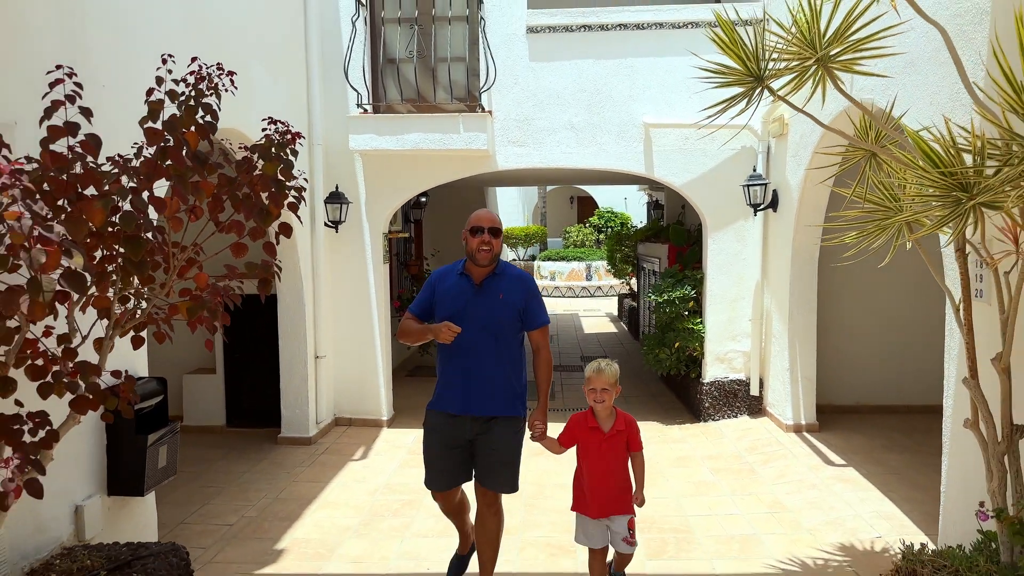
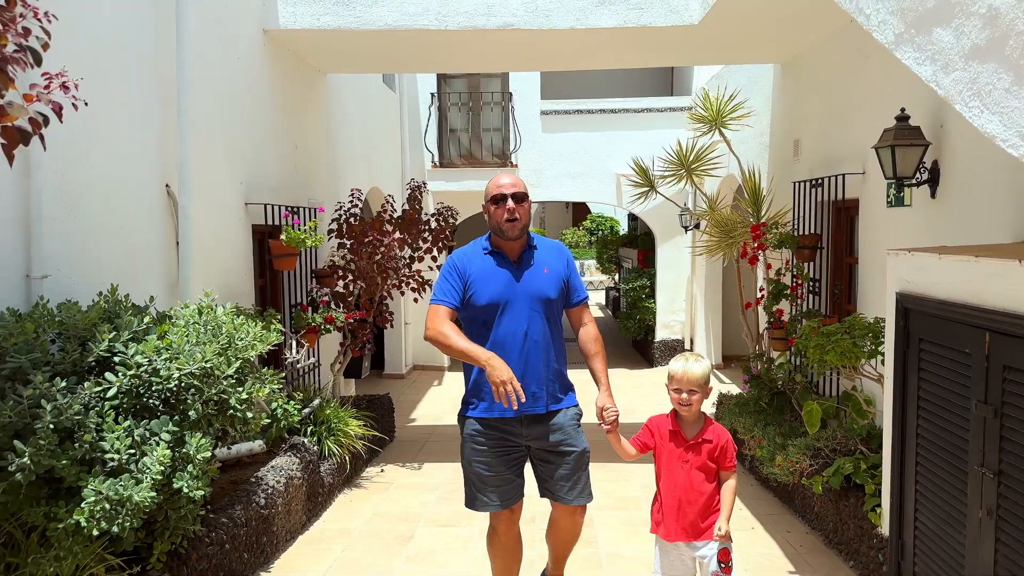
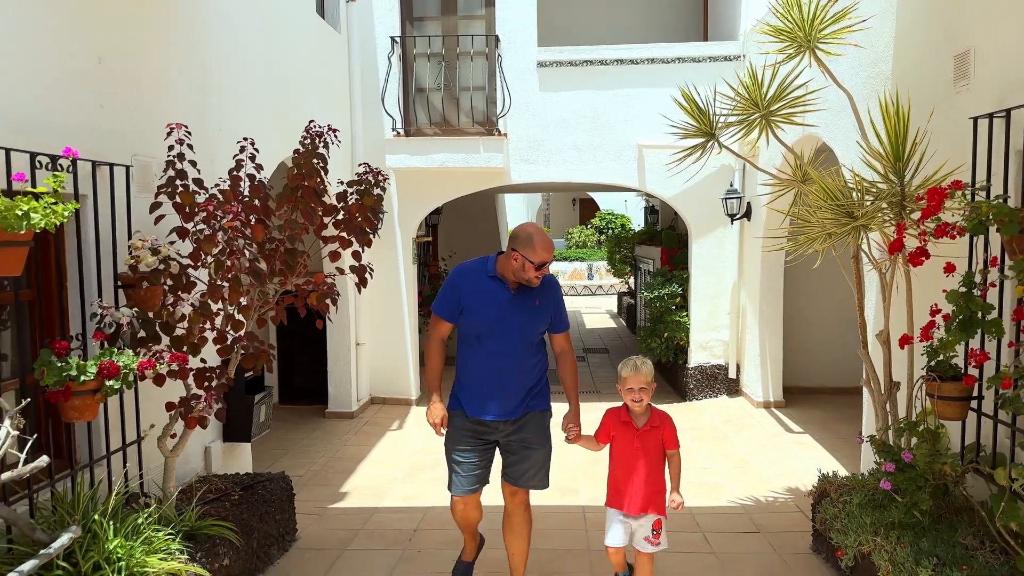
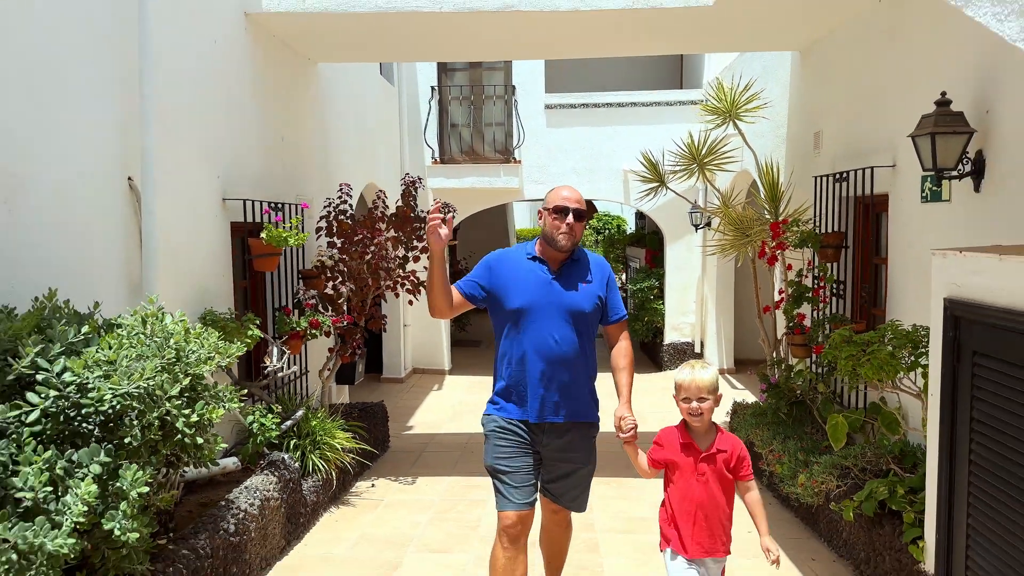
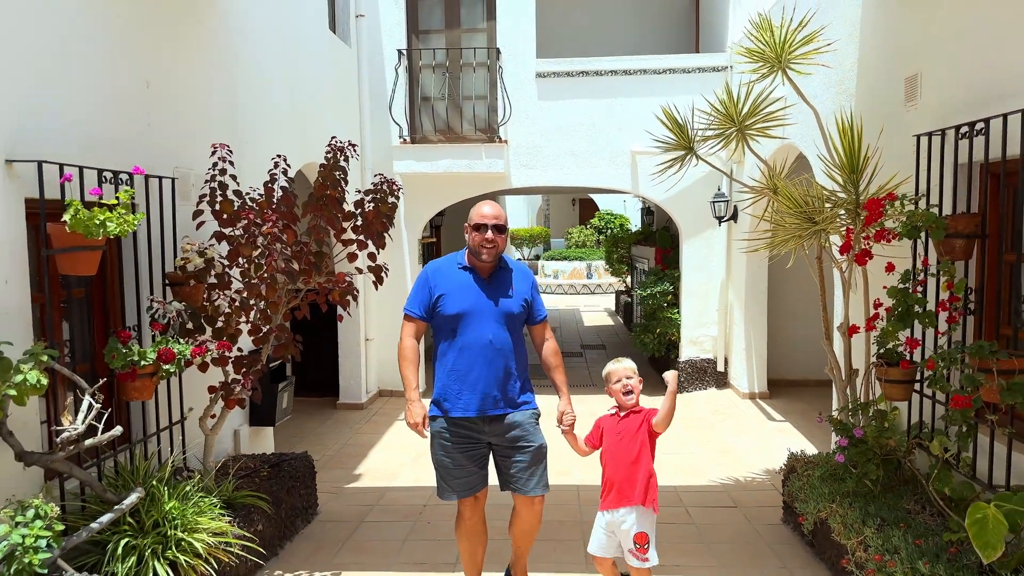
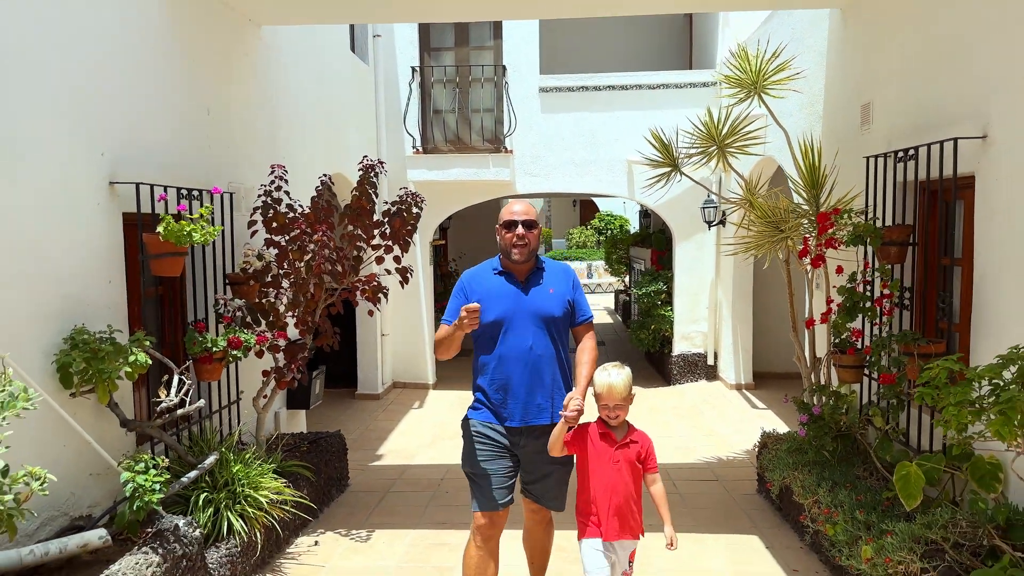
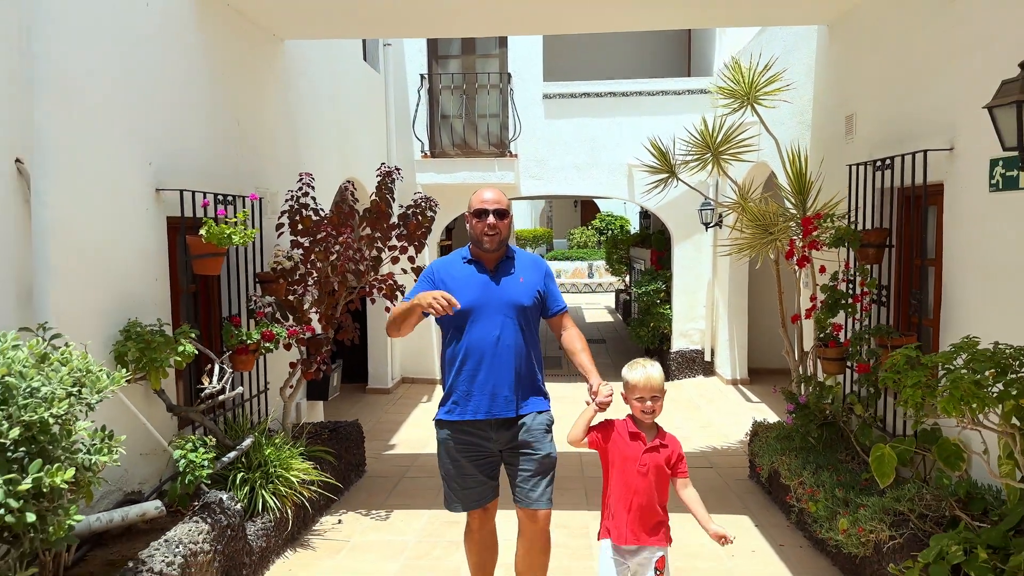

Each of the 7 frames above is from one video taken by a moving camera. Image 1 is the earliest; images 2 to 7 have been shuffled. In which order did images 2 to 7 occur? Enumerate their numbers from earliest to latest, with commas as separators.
3, 5, 6, 7, 4, 2
